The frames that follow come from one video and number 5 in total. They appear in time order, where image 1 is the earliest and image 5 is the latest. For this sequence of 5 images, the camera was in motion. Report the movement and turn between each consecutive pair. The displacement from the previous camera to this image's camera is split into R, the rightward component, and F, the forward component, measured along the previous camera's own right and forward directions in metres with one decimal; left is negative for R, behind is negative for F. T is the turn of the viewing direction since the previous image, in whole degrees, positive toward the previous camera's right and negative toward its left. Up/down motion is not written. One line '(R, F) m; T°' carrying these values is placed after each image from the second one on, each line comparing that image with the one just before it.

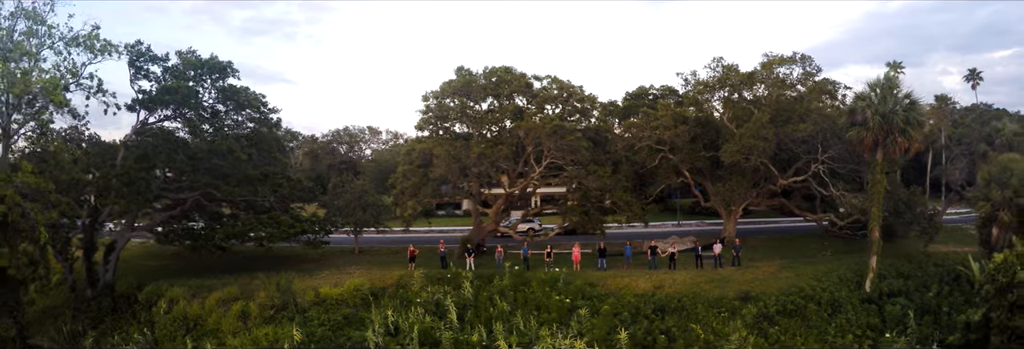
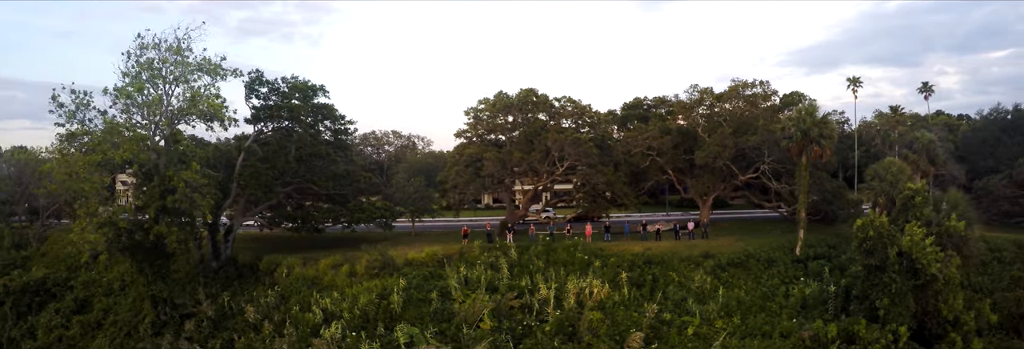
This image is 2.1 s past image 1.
(-1.2, -5.9) m; 0°
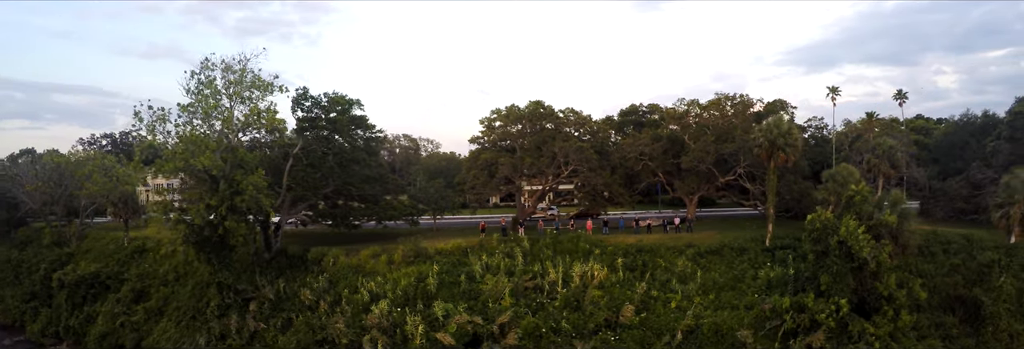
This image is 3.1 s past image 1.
(-0.6, -3.7) m; 0°
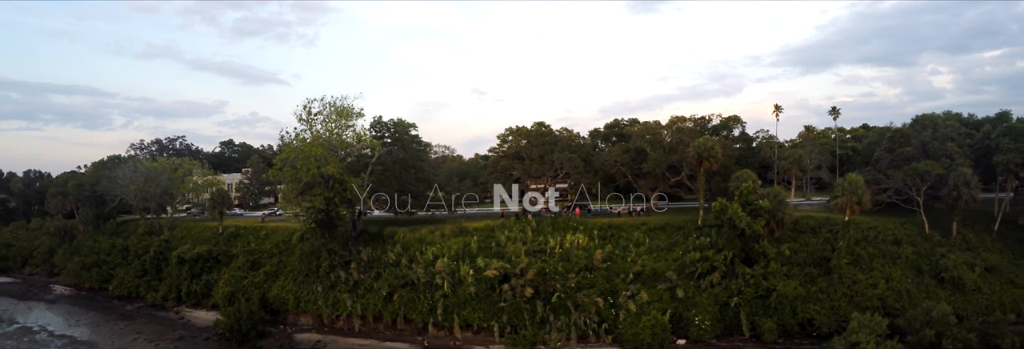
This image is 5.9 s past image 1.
(-0.9, -11.6) m; 0°
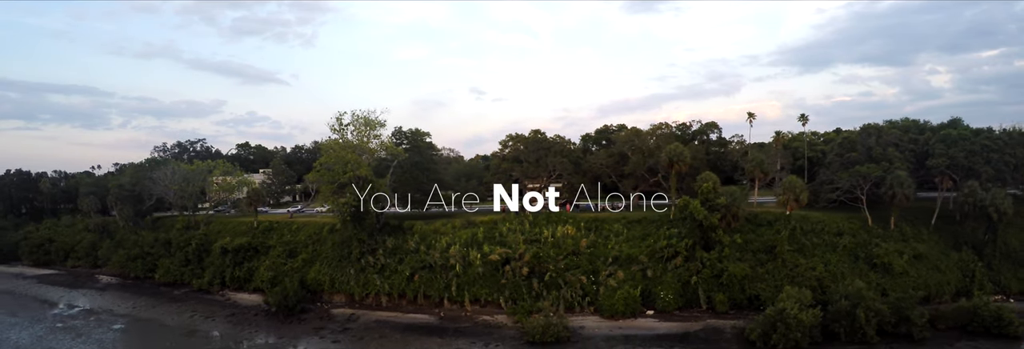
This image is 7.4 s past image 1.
(-0.1, -6.8) m; 0°
